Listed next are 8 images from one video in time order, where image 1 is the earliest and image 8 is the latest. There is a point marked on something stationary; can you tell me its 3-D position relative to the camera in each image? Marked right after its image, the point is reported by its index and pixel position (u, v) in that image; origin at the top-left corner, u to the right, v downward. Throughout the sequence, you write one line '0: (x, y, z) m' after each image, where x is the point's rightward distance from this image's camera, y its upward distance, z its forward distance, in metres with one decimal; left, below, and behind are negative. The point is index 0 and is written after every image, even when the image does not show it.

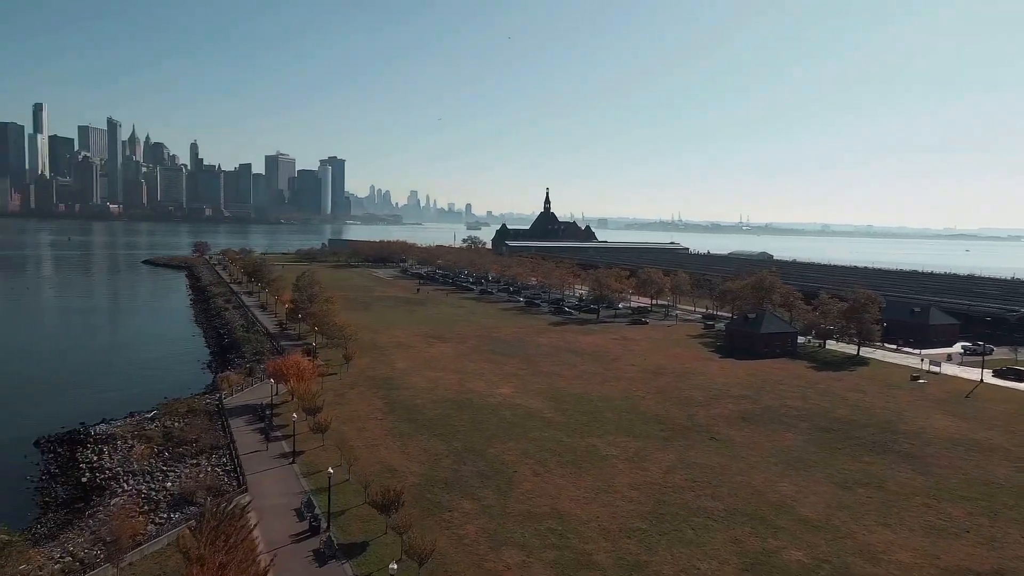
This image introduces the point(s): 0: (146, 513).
0: (-9.1, -5.6, +18.0) m
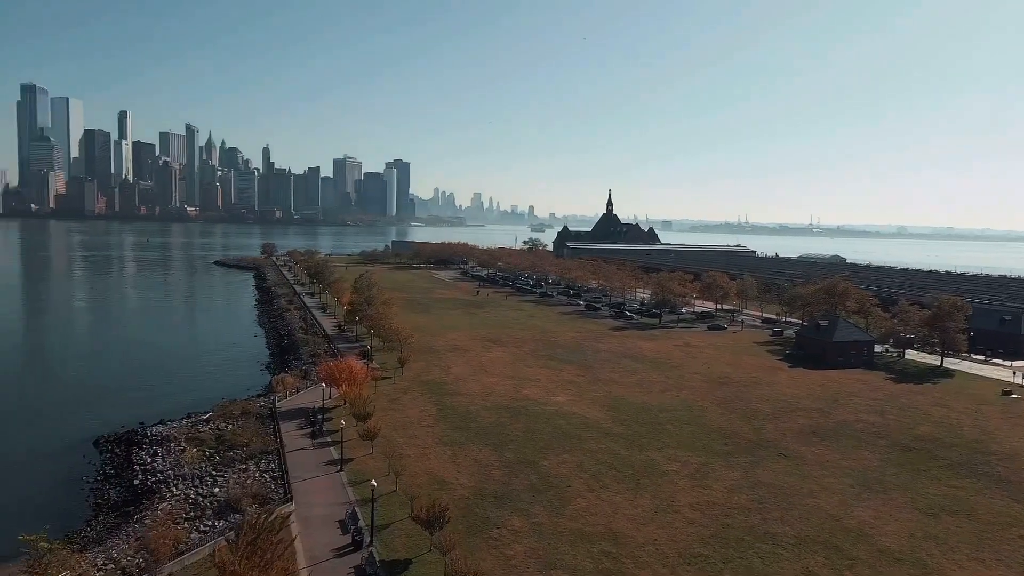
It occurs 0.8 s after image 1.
0: (-7.8, -5.7, +17.7) m
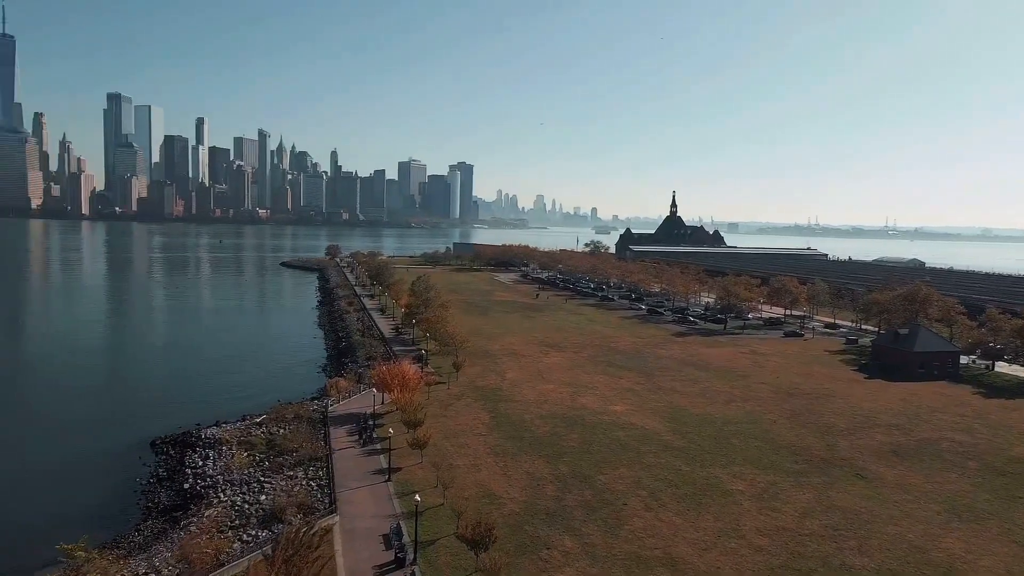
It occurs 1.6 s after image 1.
0: (-6.6, -5.7, +17.4) m
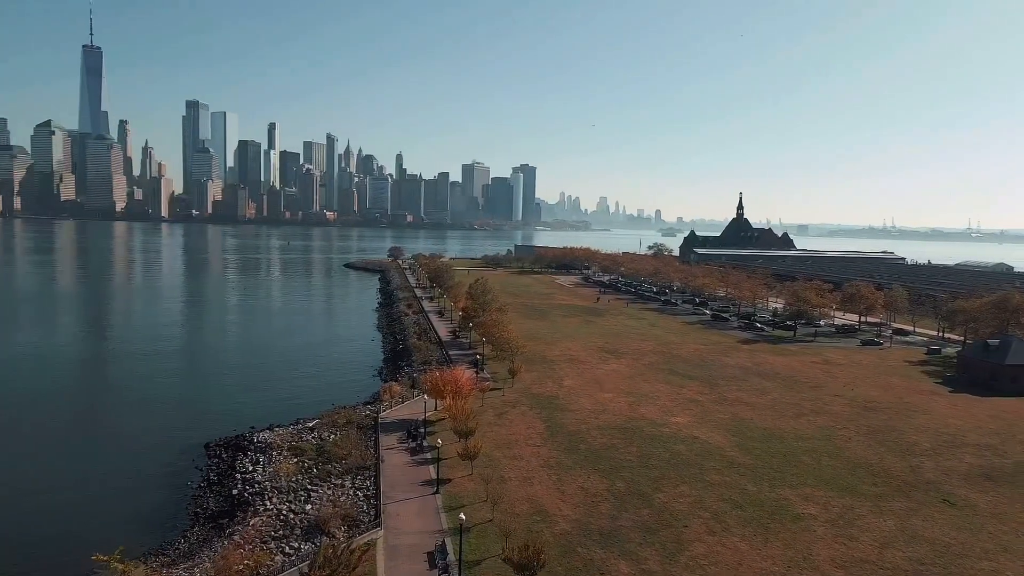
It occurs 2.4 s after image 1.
0: (-5.4, -5.9, +17.0) m
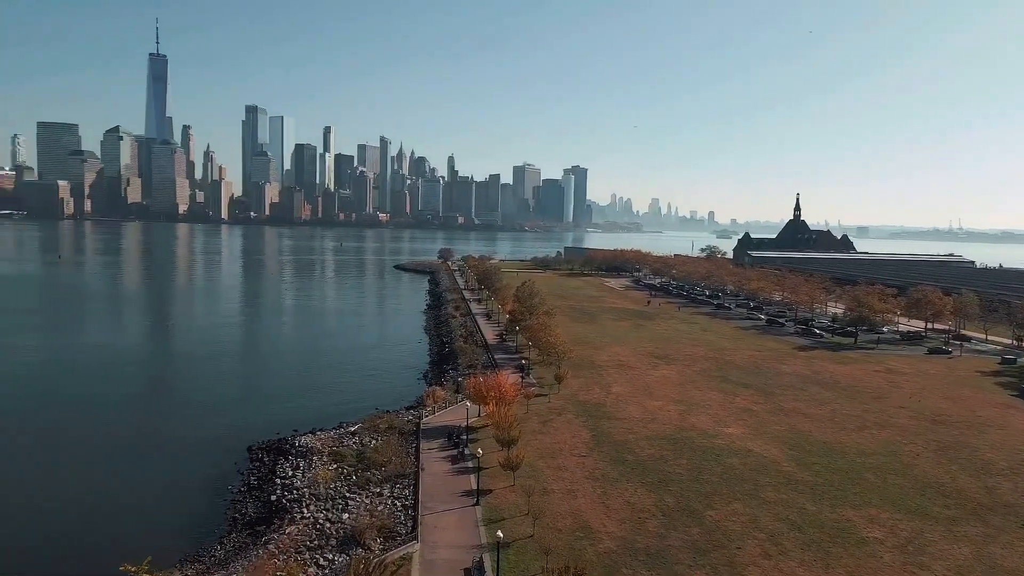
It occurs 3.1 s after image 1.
0: (-4.5, -5.9, +16.5) m
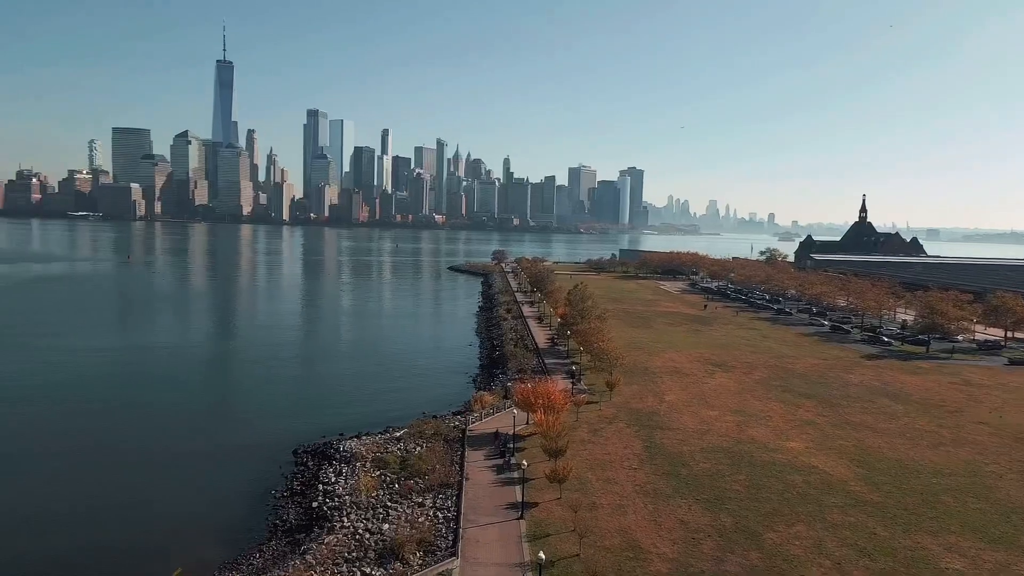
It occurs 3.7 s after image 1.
0: (-3.5, -6.0, +16.0) m
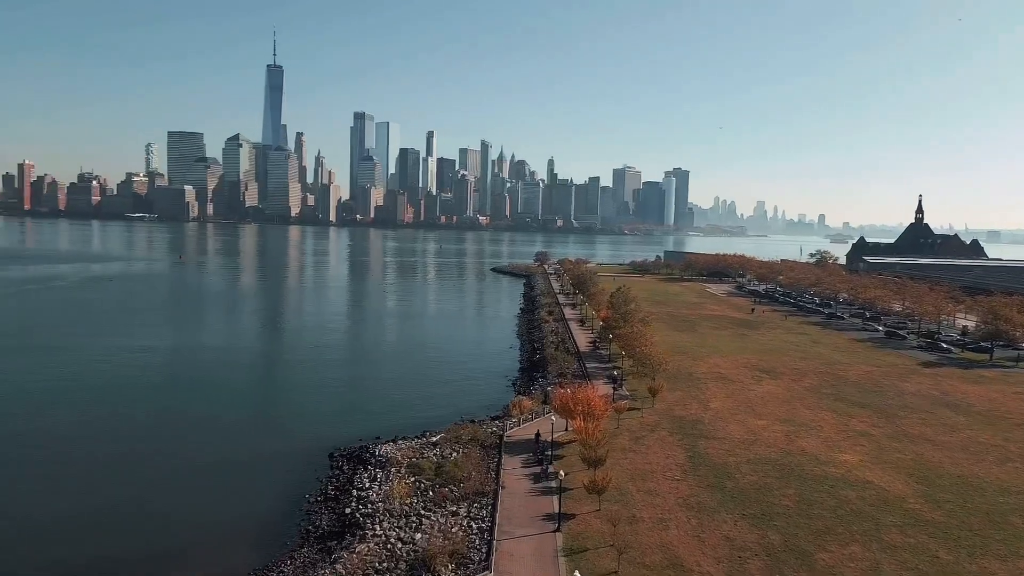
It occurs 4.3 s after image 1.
0: (-2.8, -6.1, +15.6) m
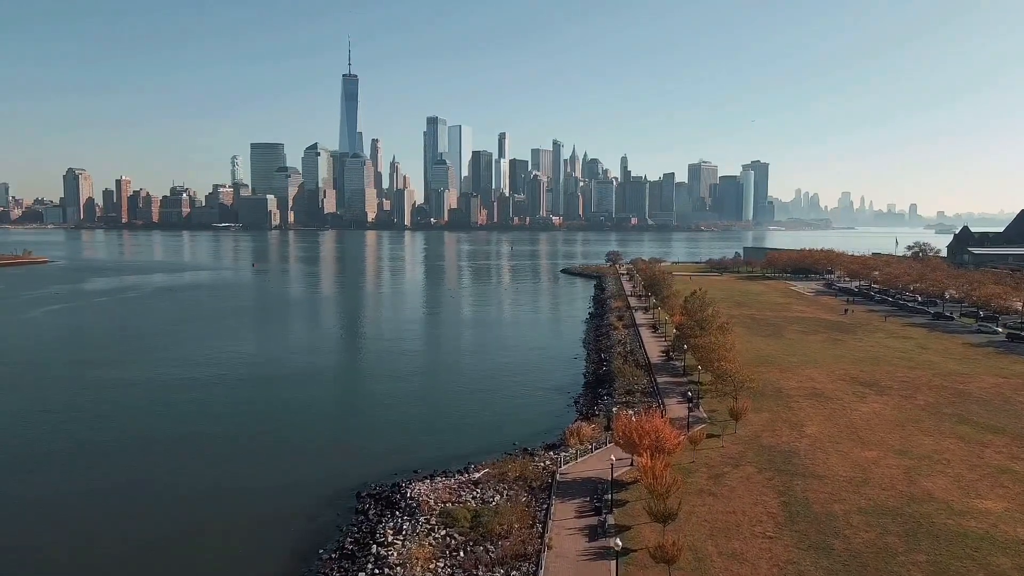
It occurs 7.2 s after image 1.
0: (-2.1, -6.4, +12.1) m
